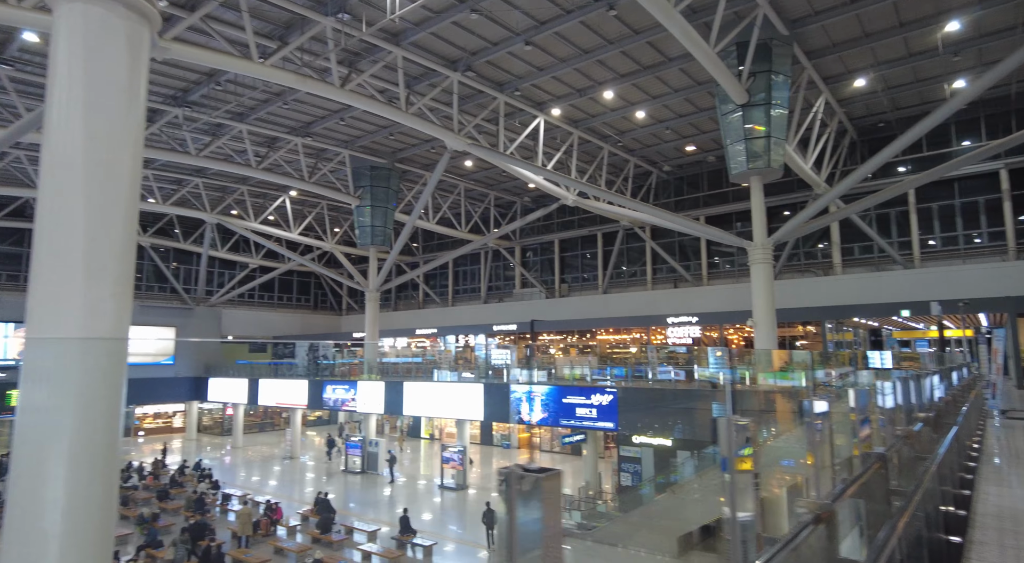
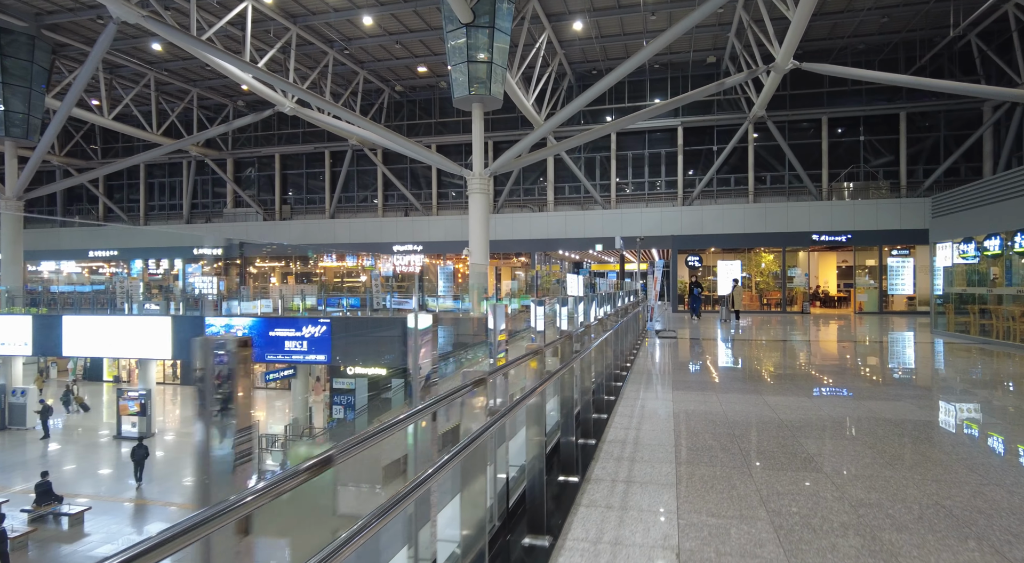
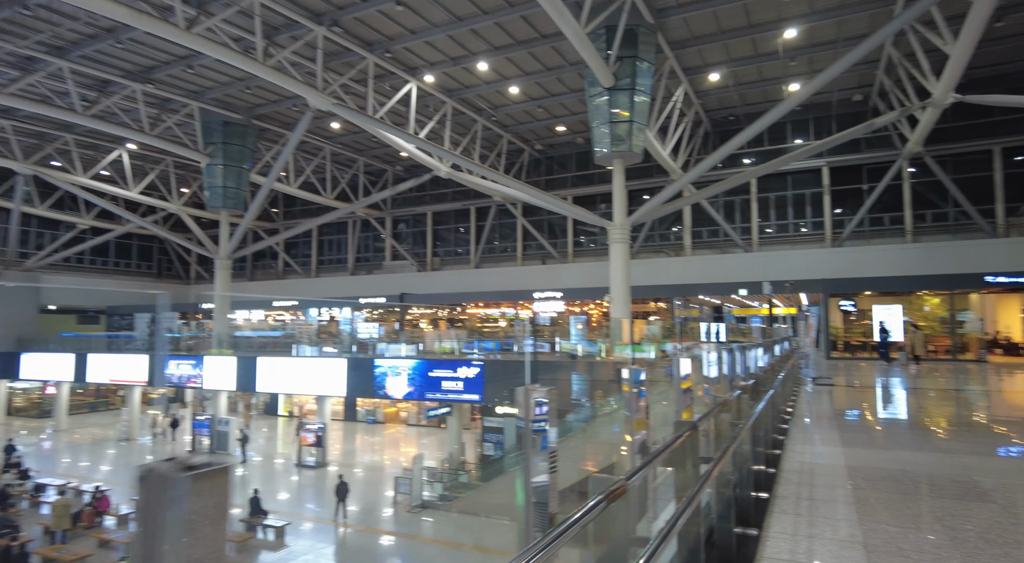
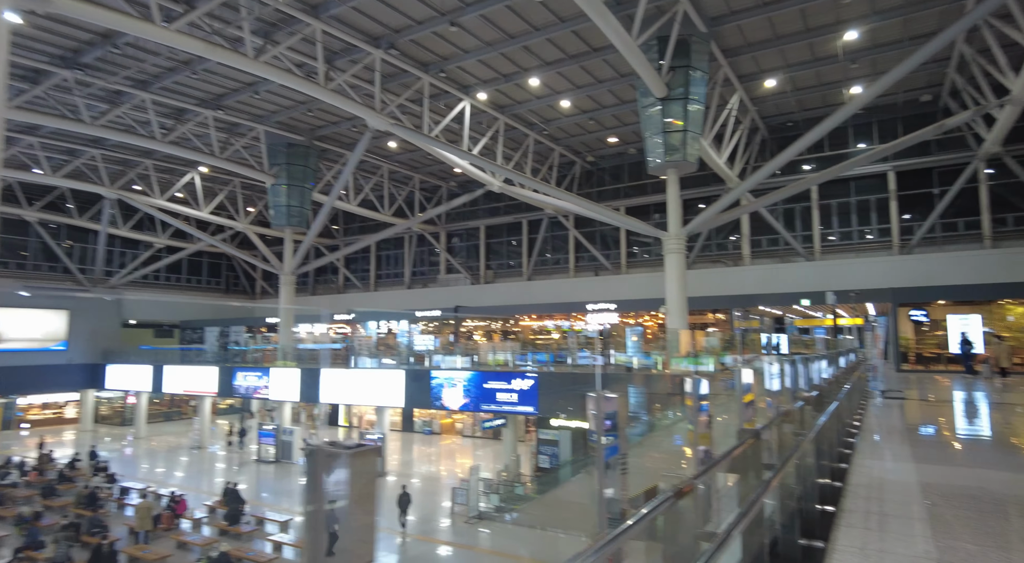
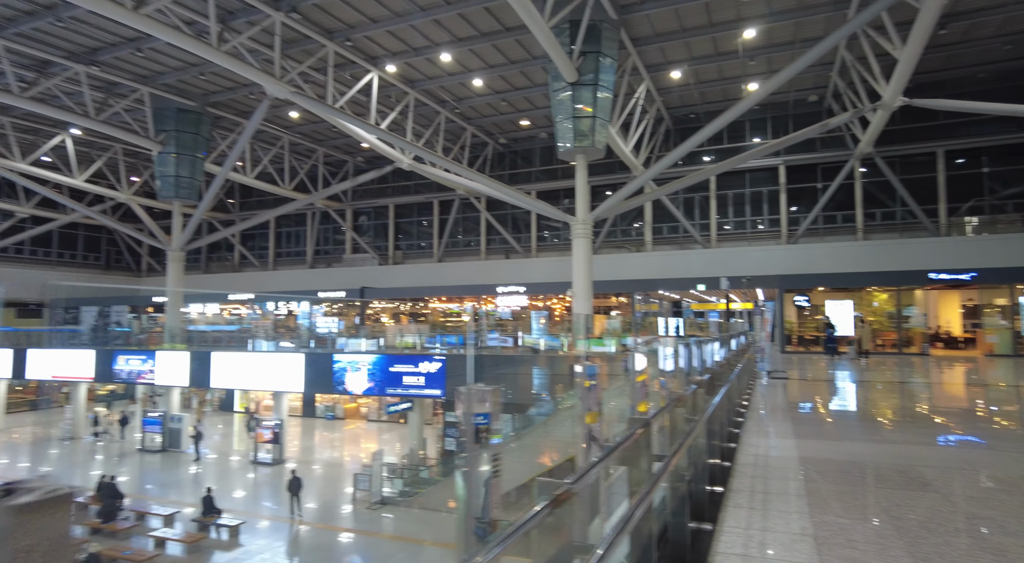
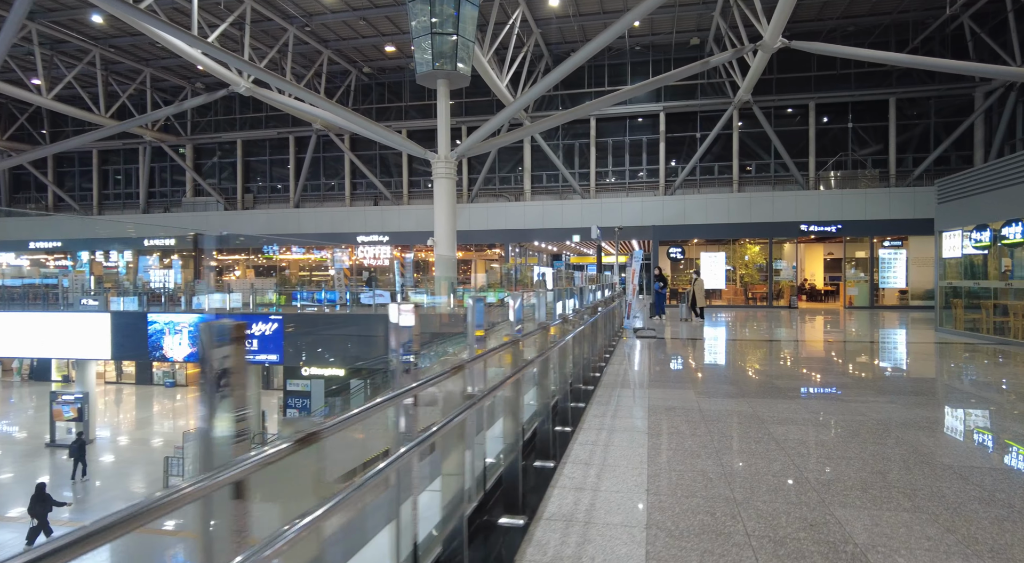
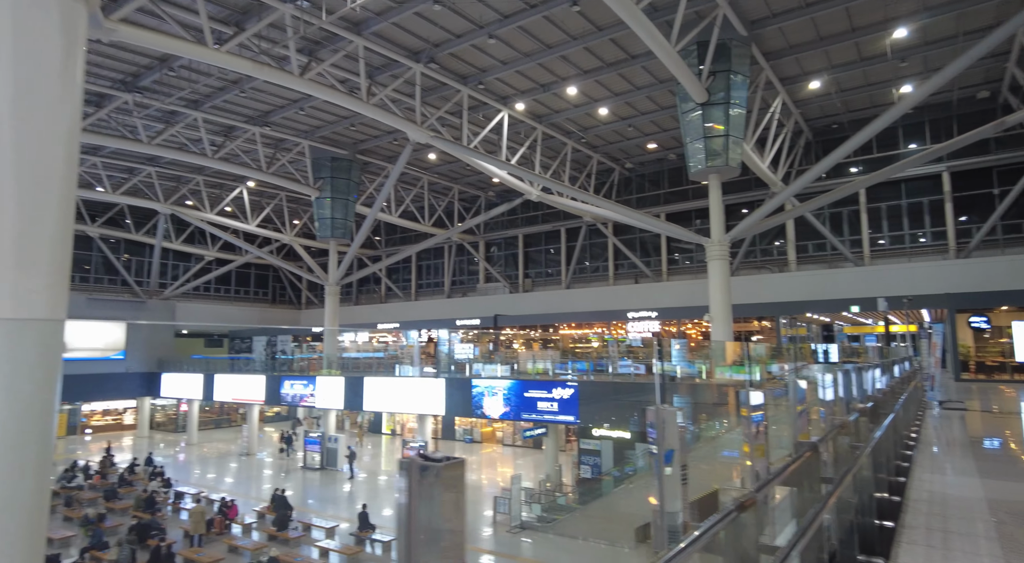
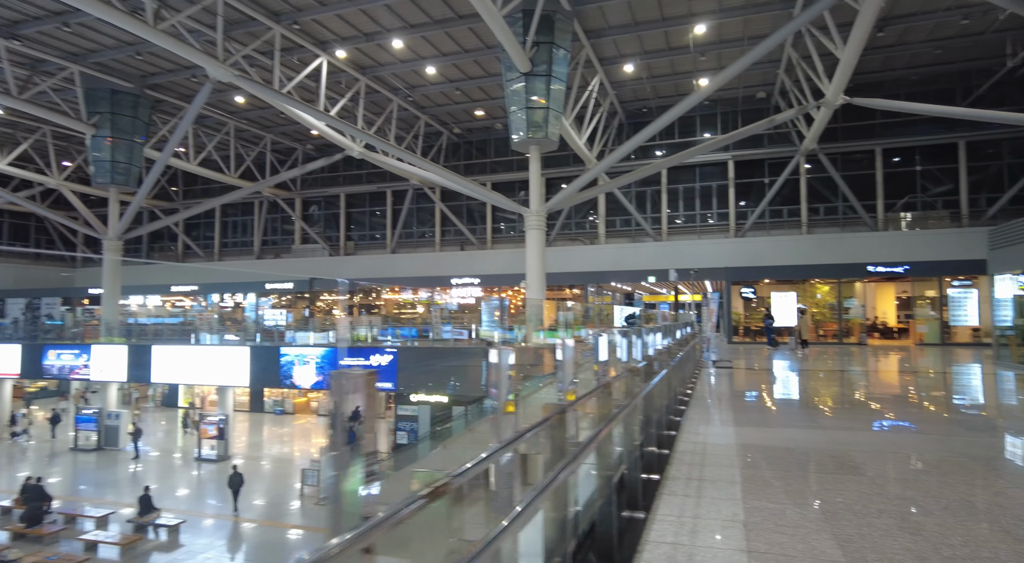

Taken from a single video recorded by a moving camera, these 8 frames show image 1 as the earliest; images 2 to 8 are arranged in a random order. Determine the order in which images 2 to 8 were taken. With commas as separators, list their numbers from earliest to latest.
7, 4, 3, 5, 8, 2, 6
